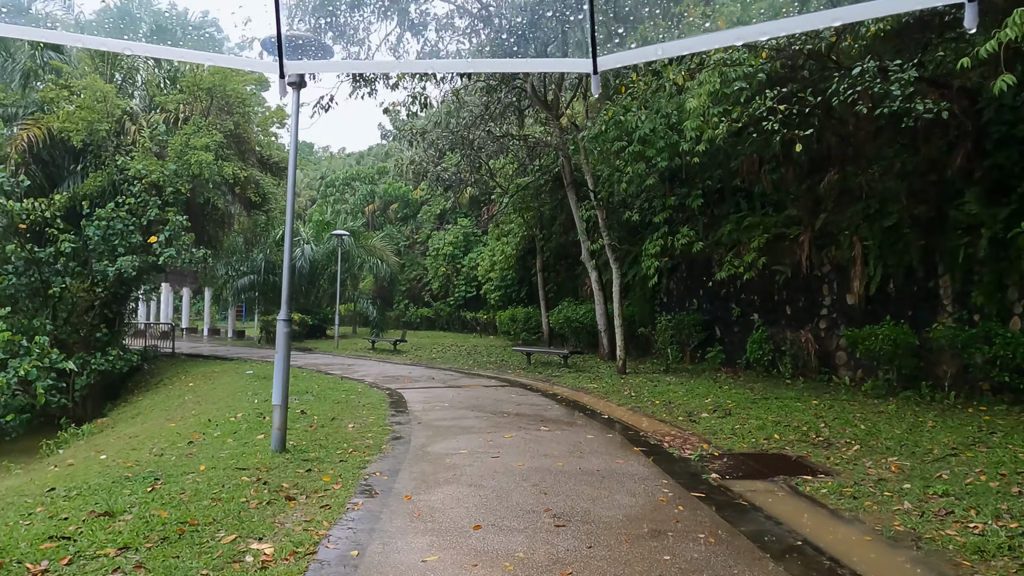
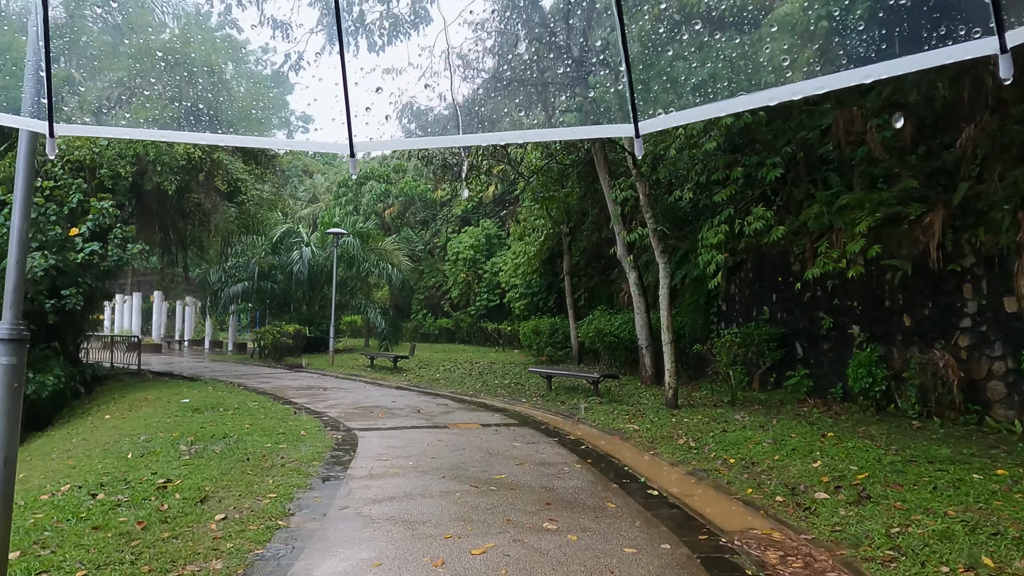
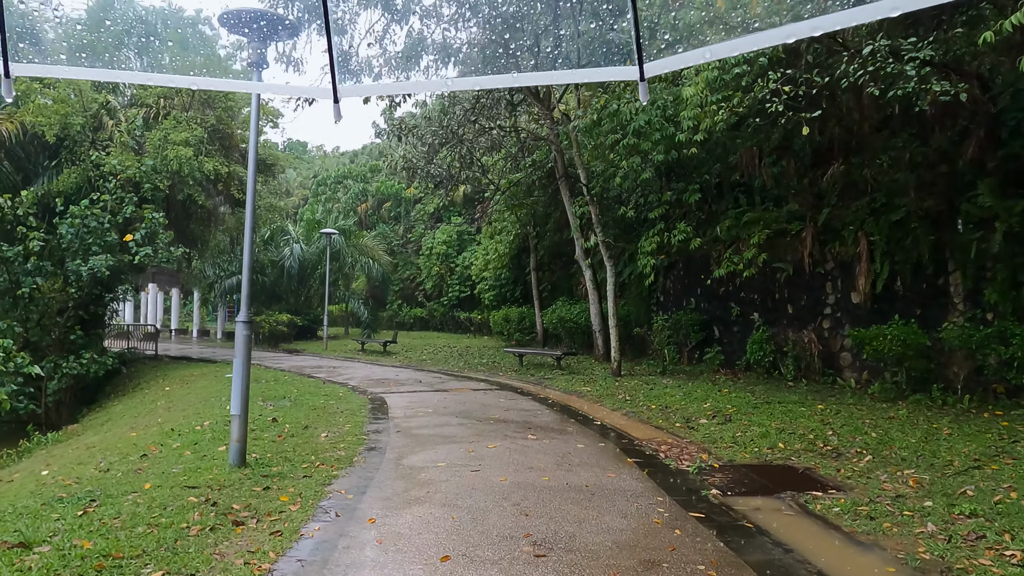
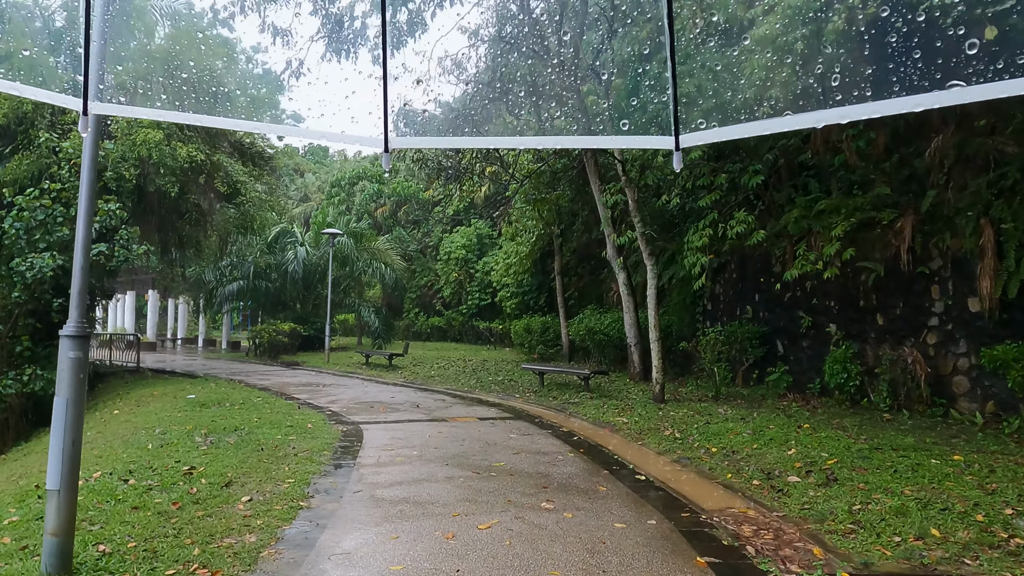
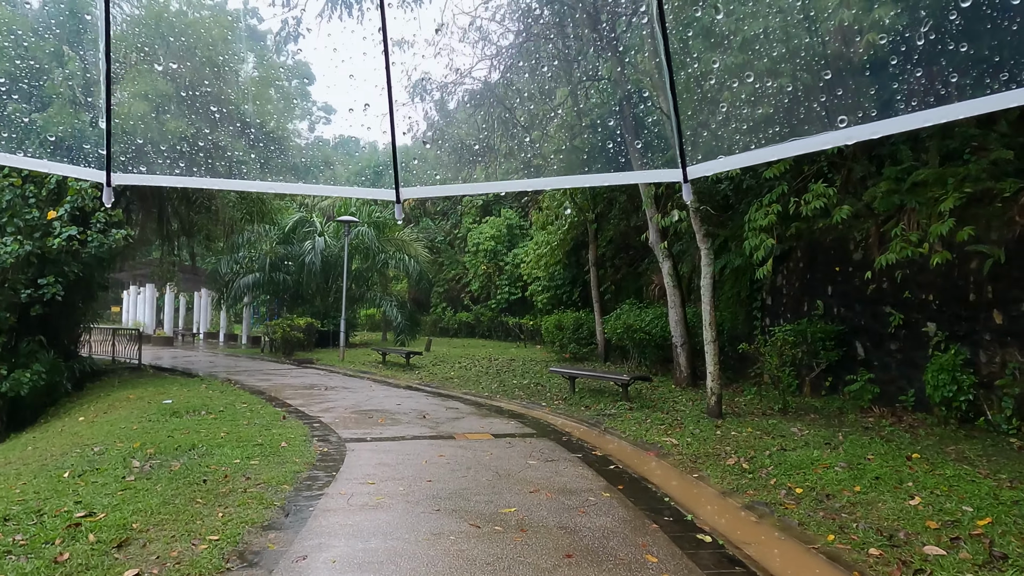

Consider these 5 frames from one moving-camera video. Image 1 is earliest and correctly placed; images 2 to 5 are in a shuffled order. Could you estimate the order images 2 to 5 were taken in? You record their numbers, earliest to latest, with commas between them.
3, 4, 2, 5
